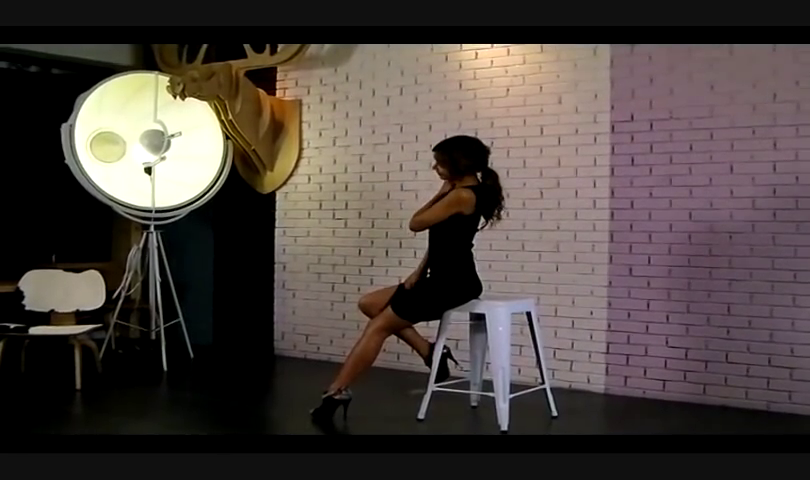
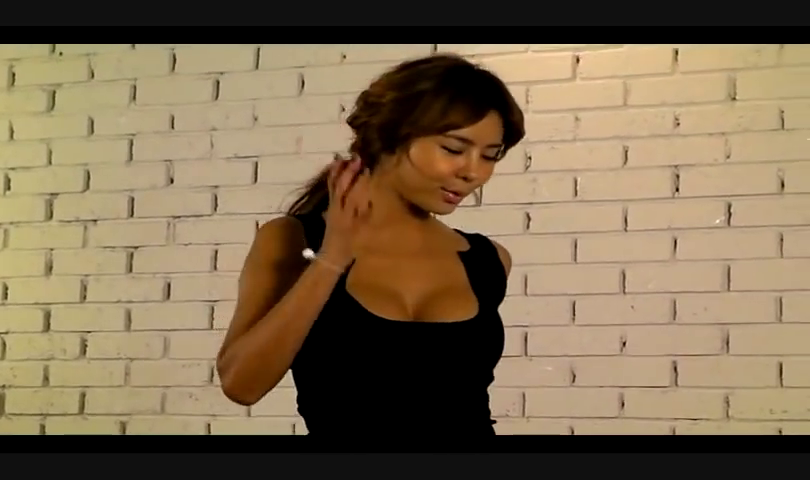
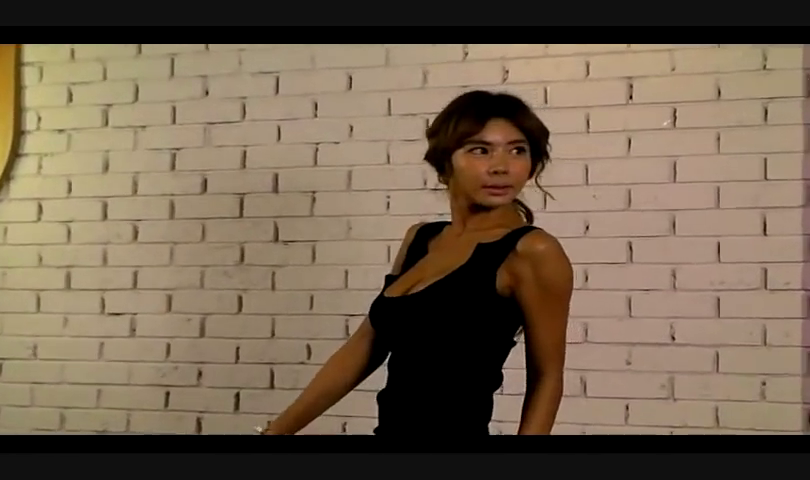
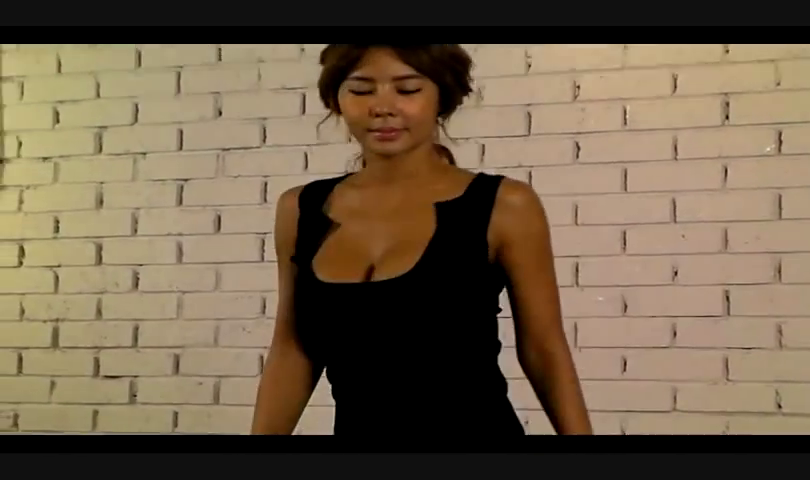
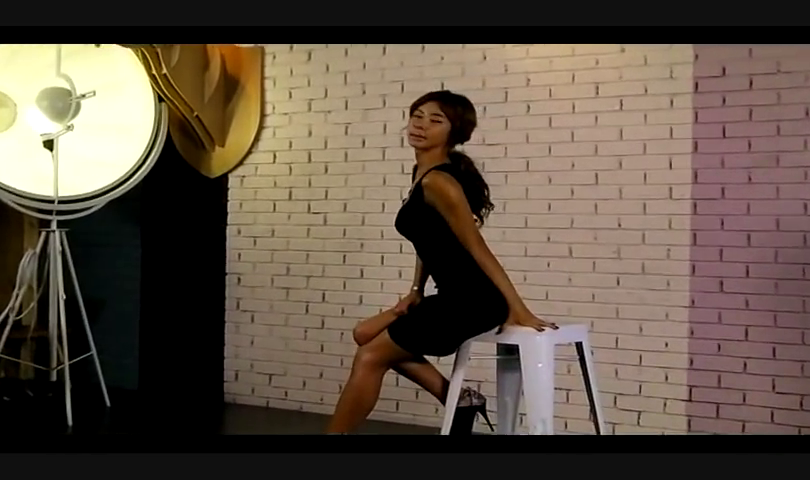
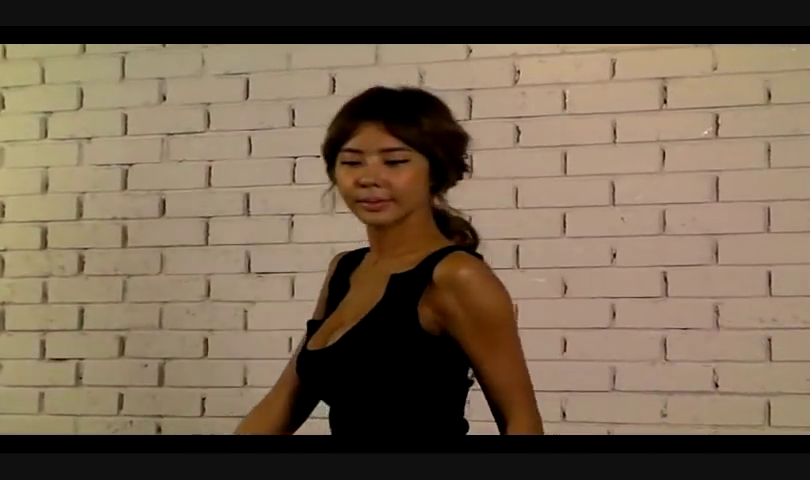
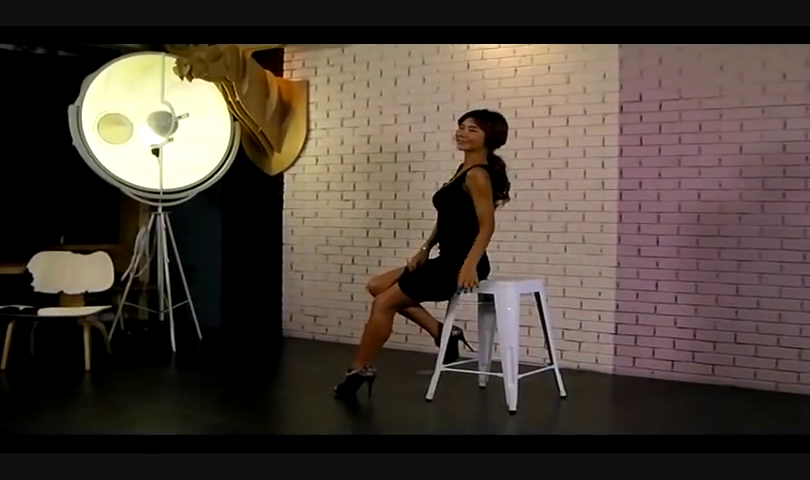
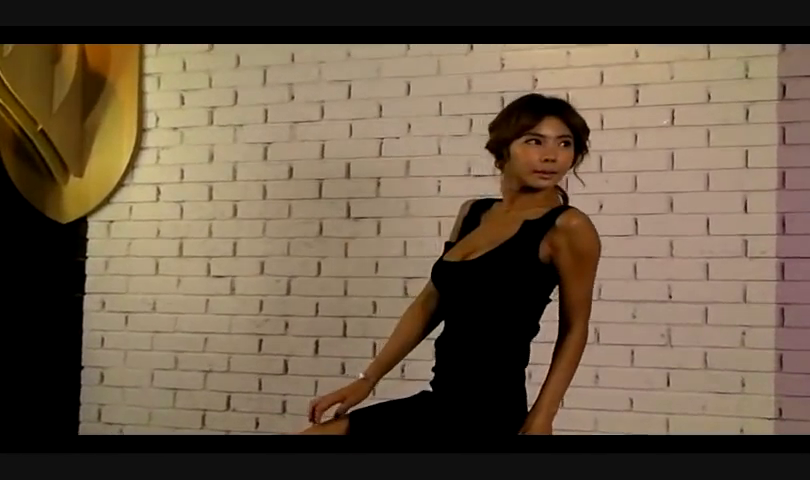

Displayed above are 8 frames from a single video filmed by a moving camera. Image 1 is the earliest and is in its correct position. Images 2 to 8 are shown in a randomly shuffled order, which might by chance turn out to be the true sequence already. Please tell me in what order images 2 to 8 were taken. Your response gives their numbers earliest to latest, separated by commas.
7, 5, 8, 3, 6, 4, 2
